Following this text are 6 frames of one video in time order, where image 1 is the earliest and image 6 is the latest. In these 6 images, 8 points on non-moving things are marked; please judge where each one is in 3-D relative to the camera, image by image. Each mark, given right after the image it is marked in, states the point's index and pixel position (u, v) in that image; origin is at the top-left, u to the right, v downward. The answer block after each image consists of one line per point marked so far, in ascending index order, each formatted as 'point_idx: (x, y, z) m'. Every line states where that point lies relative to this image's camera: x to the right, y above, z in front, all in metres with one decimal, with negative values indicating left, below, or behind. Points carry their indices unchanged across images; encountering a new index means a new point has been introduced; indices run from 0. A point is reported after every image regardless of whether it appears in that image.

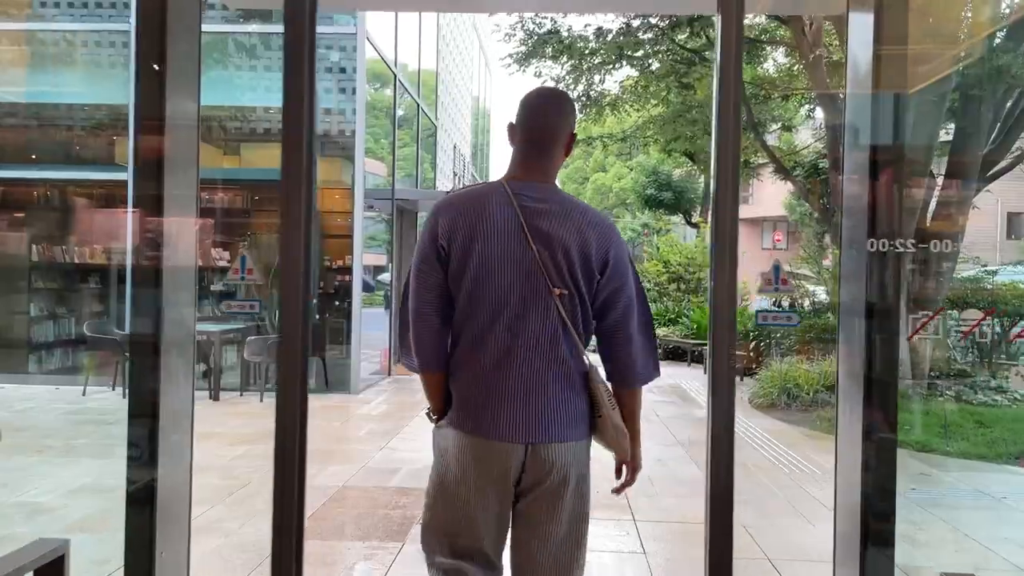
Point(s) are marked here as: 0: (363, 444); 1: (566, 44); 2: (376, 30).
0: (-1.1, -1.1, +6.3) m
1: (+0.6, +2.9, +10.4) m
2: (-1.6, +3.2, +10.8) m
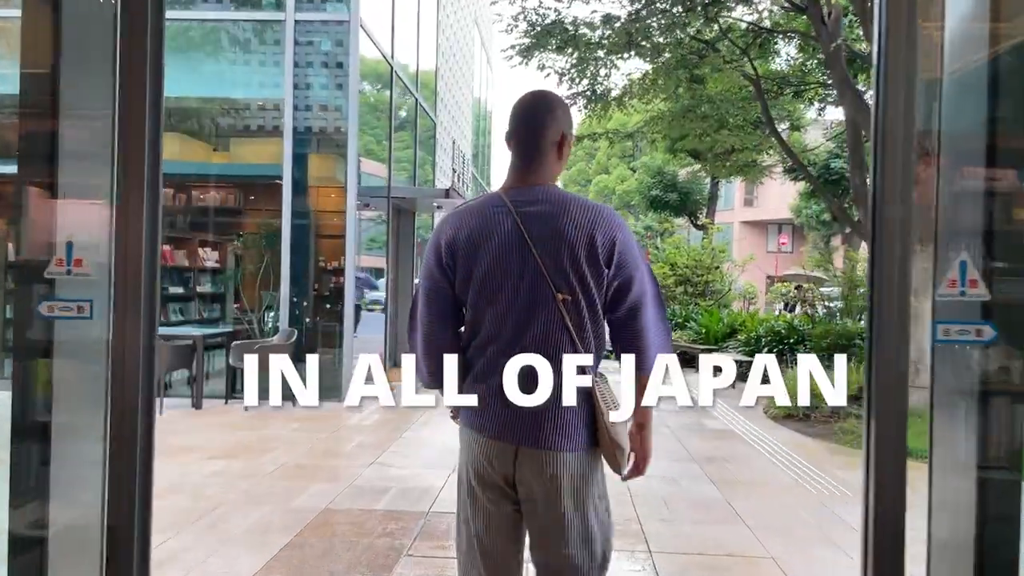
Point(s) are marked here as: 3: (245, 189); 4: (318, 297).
0: (-1.1, -1.1, +5.9) m
1: (+0.7, +2.9, +10.0) m
2: (-1.6, +3.1, +10.3) m
3: (-2.8, +1.1, +9.6) m
4: (-2.1, -0.1, +9.5) m
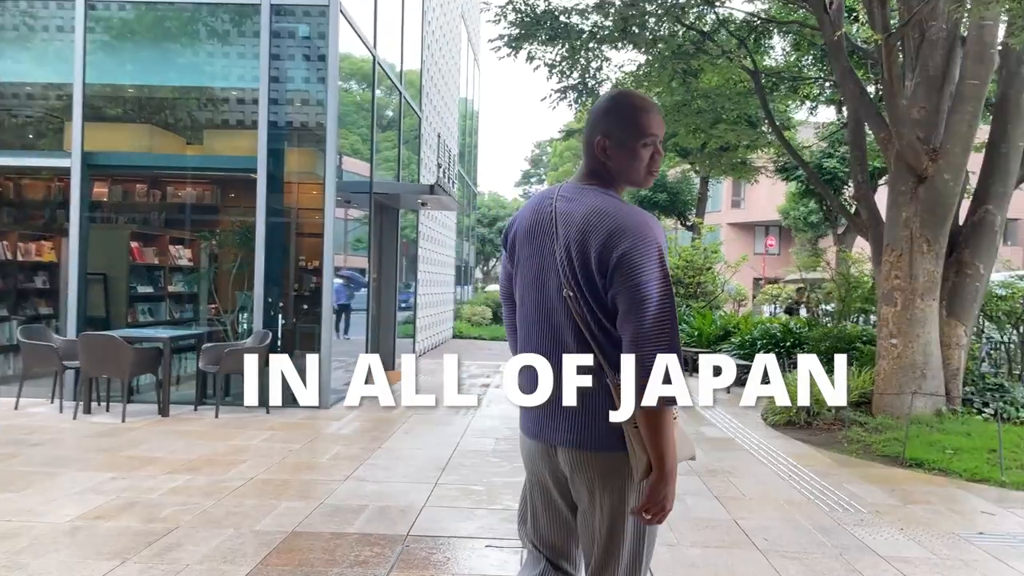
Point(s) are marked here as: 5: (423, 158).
0: (-1.2, -1.1, +5.4) m
1: (+0.5, +2.8, +9.6) m
2: (-1.8, +3.1, +9.9) m
3: (-3.0, +1.1, +9.1) m
4: (-2.2, -0.1, +9.0) m
5: (-1.5, +2.2, +14.6) m
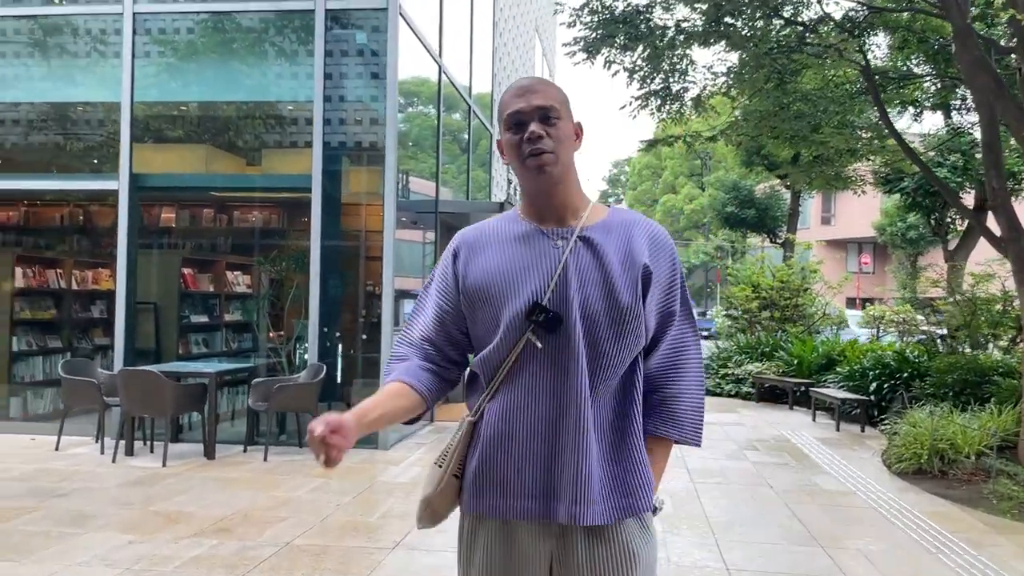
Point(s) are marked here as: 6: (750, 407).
0: (-0.7, -1.3, +4.6) m
1: (+1.3, +2.6, +8.7) m
2: (-1.0, +2.8, +9.2) m
3: (-2.2, +0.8, +8.5) m
4: (-1.4, -0.3, +8.3) m
5: (-0.3, +1.8, +13.9) m
6: (+3.1, -1.6, +11.4) m
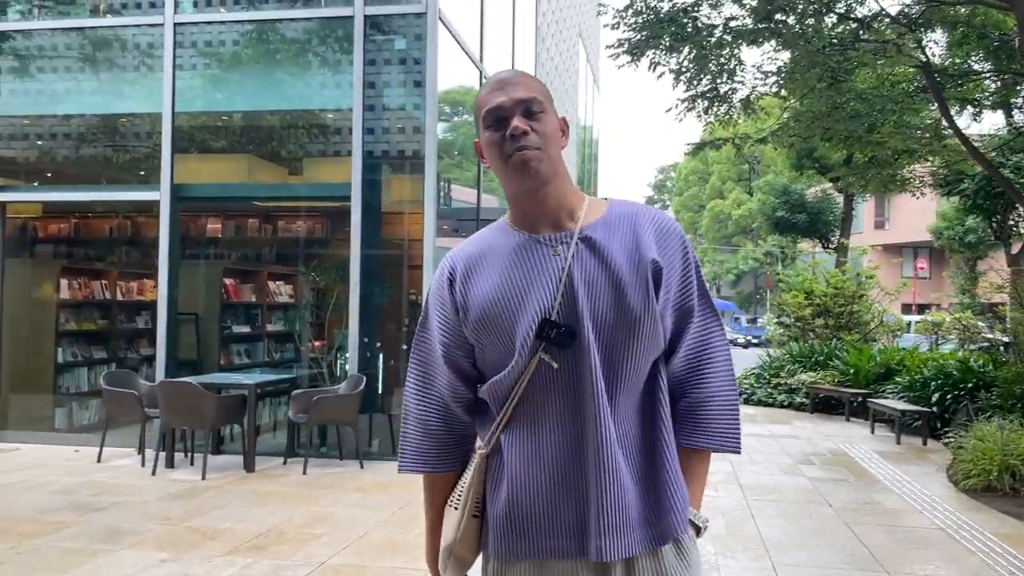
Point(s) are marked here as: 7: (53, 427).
0: (-0.5, -1.4, +4.4) m
1: (+1.7, +2.5, +8.4) m
2: (-0.5, +2.8, +9.1) m
3: (-1.8, +0.7, +8.5) m
4: (-1.0, -0.4, +8.2) m
5: (+0.4, +1.7, +13.7) m
6: (+3.7, -1.6, +11.0) m
7: (-4.8, -1.4, +9.0) m
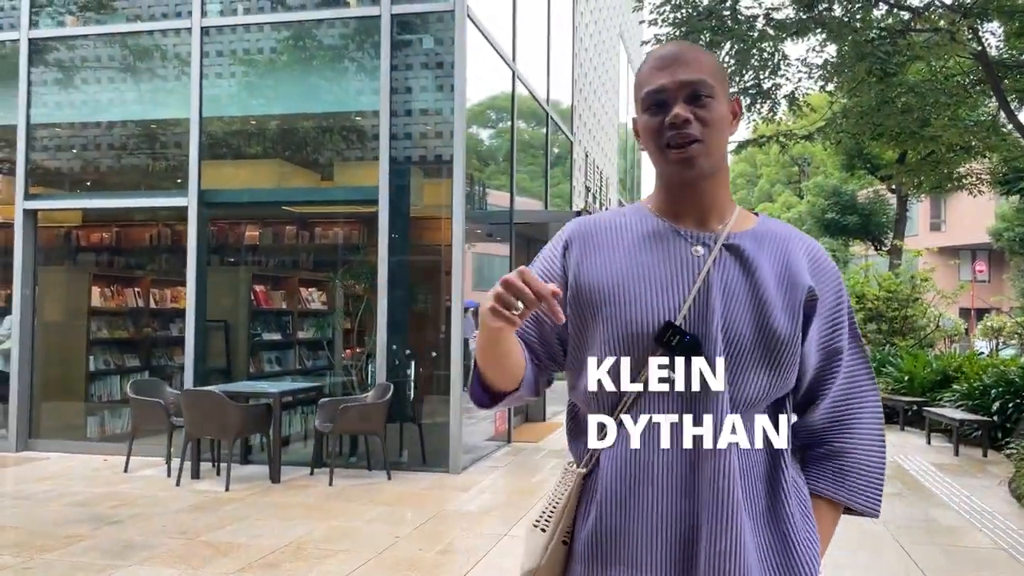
0: (-0.4, -1.4, +4.2) m
1: (+2.0, +2.5, +8.1) m
2: (-0.2, +2.7, +8.9) m
3: (-1.5, +0.6, +8.3) m
4: (-0.7, -0.5, +8.0) m
5: (+1.0, +1.6, +13.5) m
6: (+4.2, -1.7, +10.6) m
7: (-4.4, -1.5, +9.0) m
